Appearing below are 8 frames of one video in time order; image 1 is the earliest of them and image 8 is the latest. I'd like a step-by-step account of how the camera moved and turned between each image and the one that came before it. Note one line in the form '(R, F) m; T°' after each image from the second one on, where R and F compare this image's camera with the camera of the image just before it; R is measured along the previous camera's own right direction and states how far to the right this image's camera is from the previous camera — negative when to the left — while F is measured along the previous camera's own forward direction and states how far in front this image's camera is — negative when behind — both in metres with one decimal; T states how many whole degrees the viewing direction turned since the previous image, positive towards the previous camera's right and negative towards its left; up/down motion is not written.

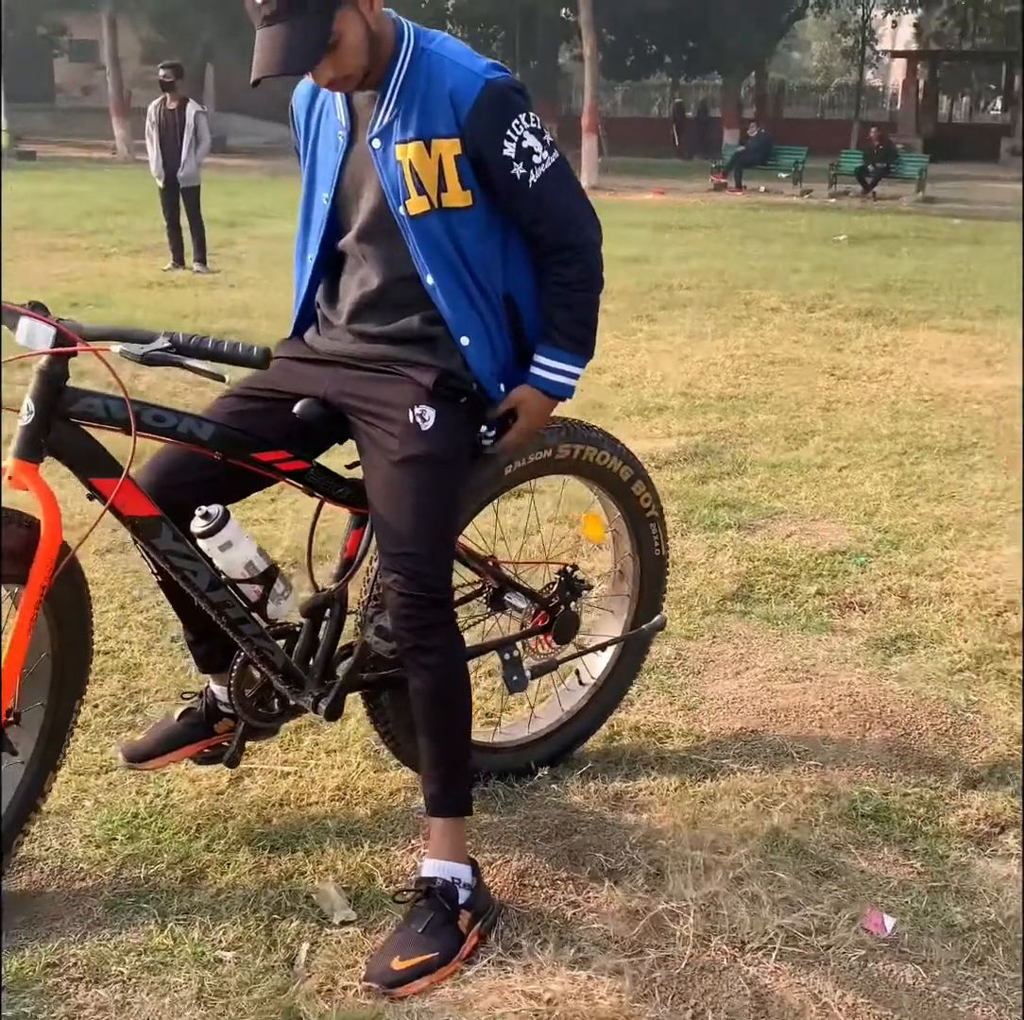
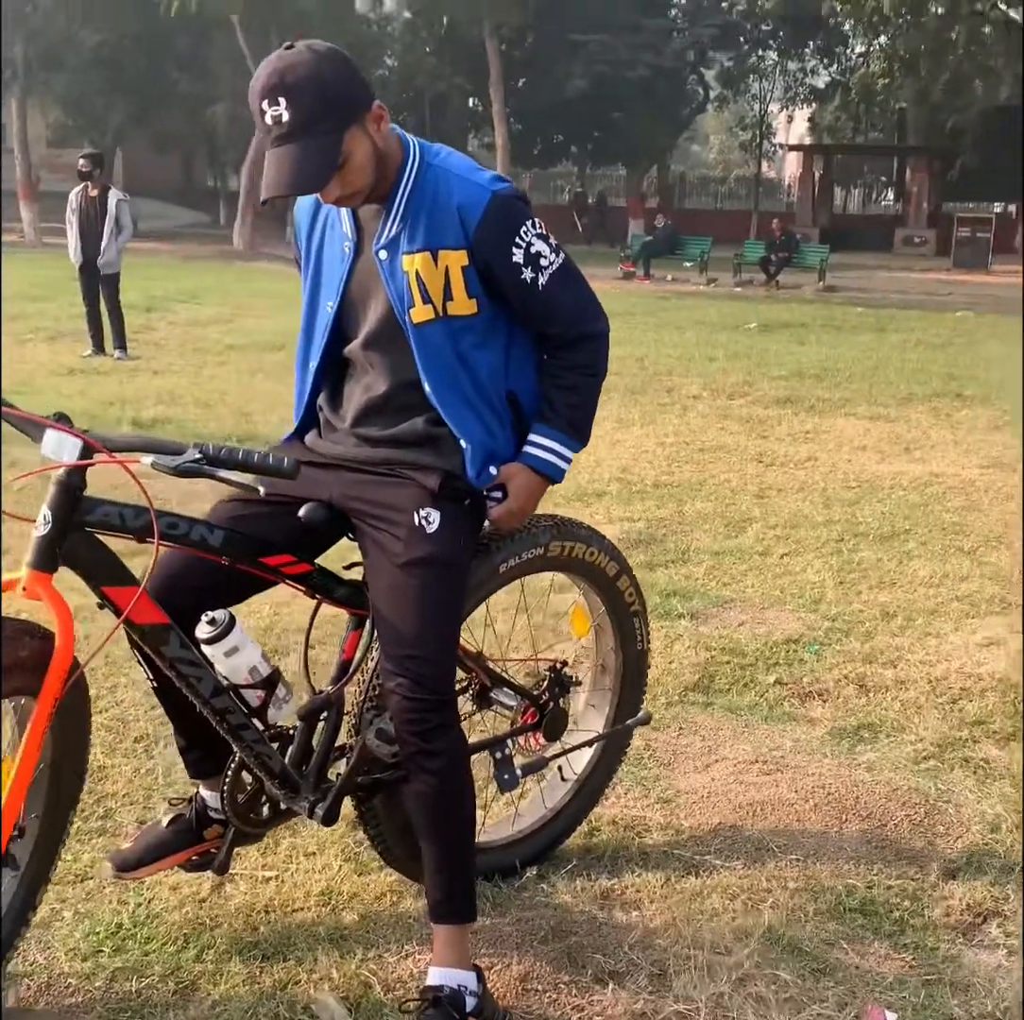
(-0.1, 0.0) m; +4°
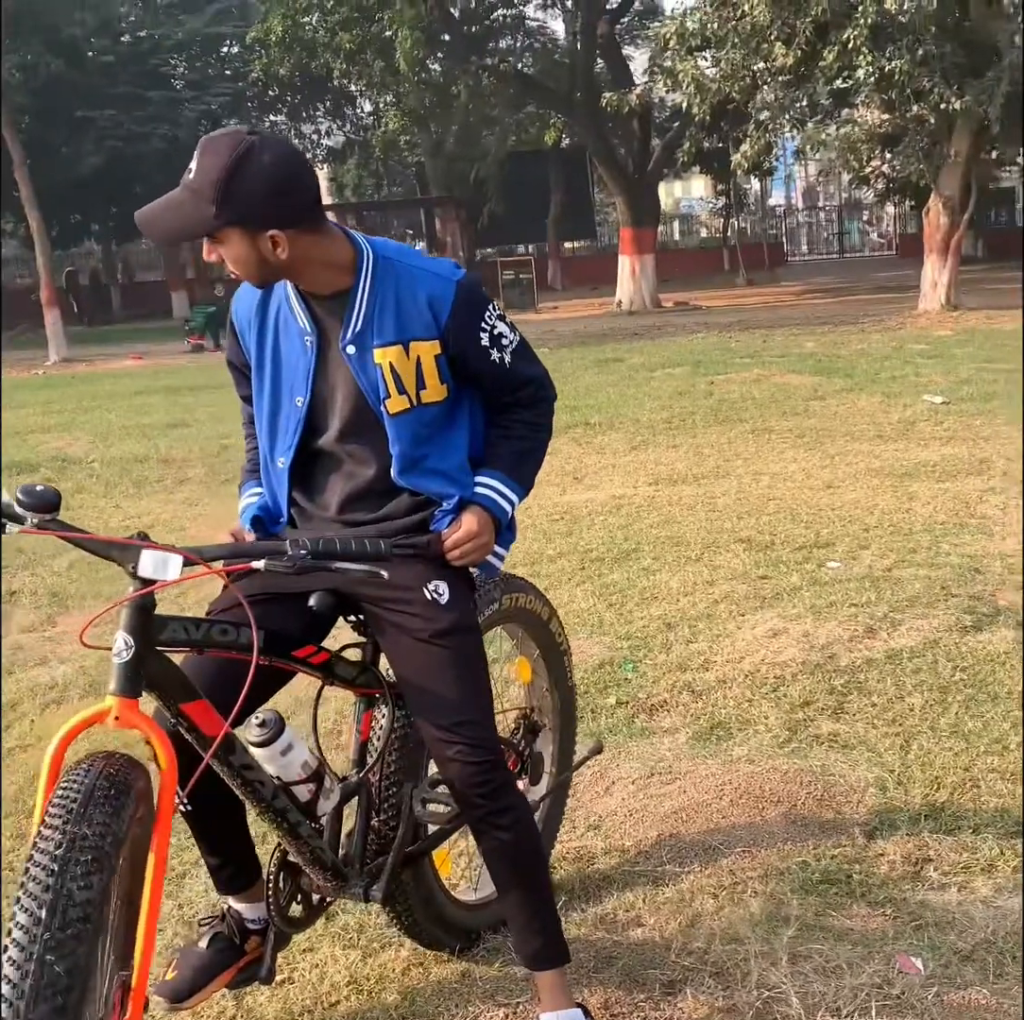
(-0.6, 0.0) m; +17°
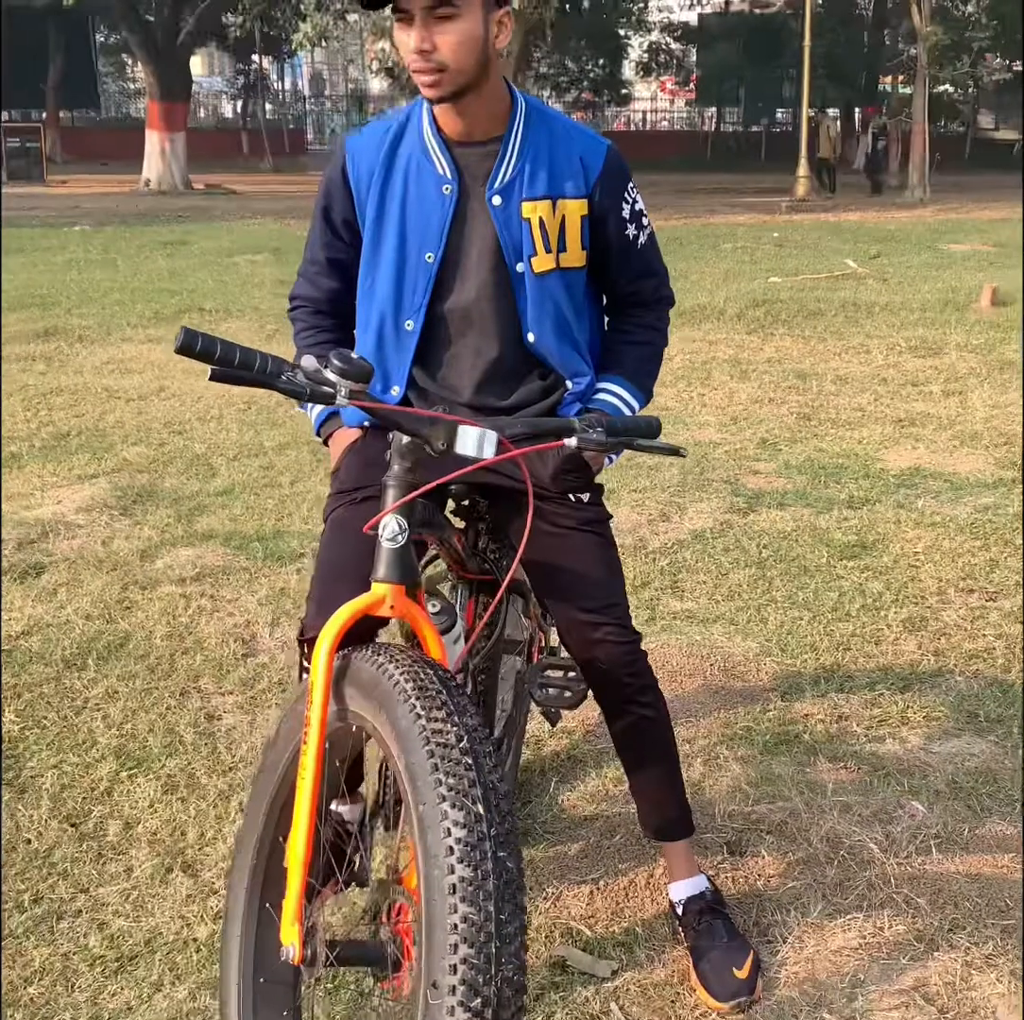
(-0.8, +0.2) m; +20°
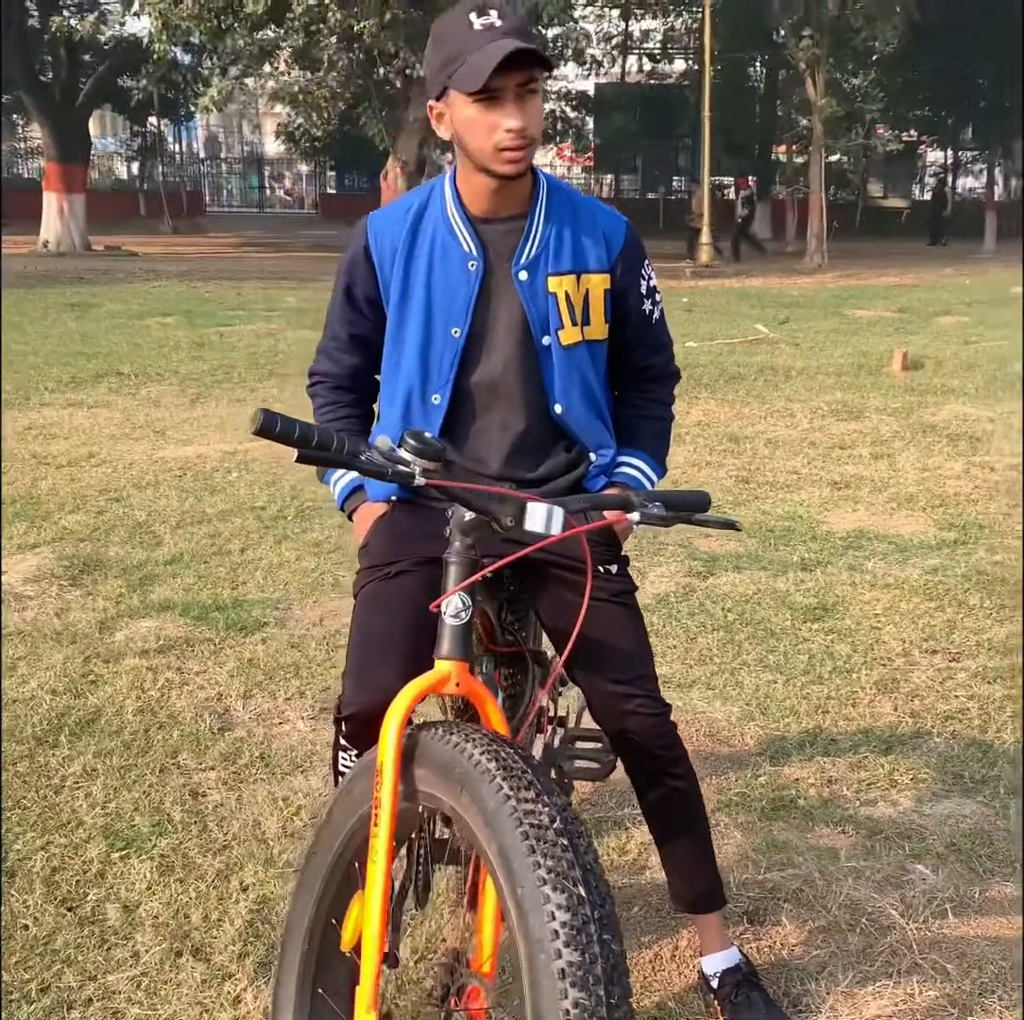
(-0.2, 0.0) m; +4°
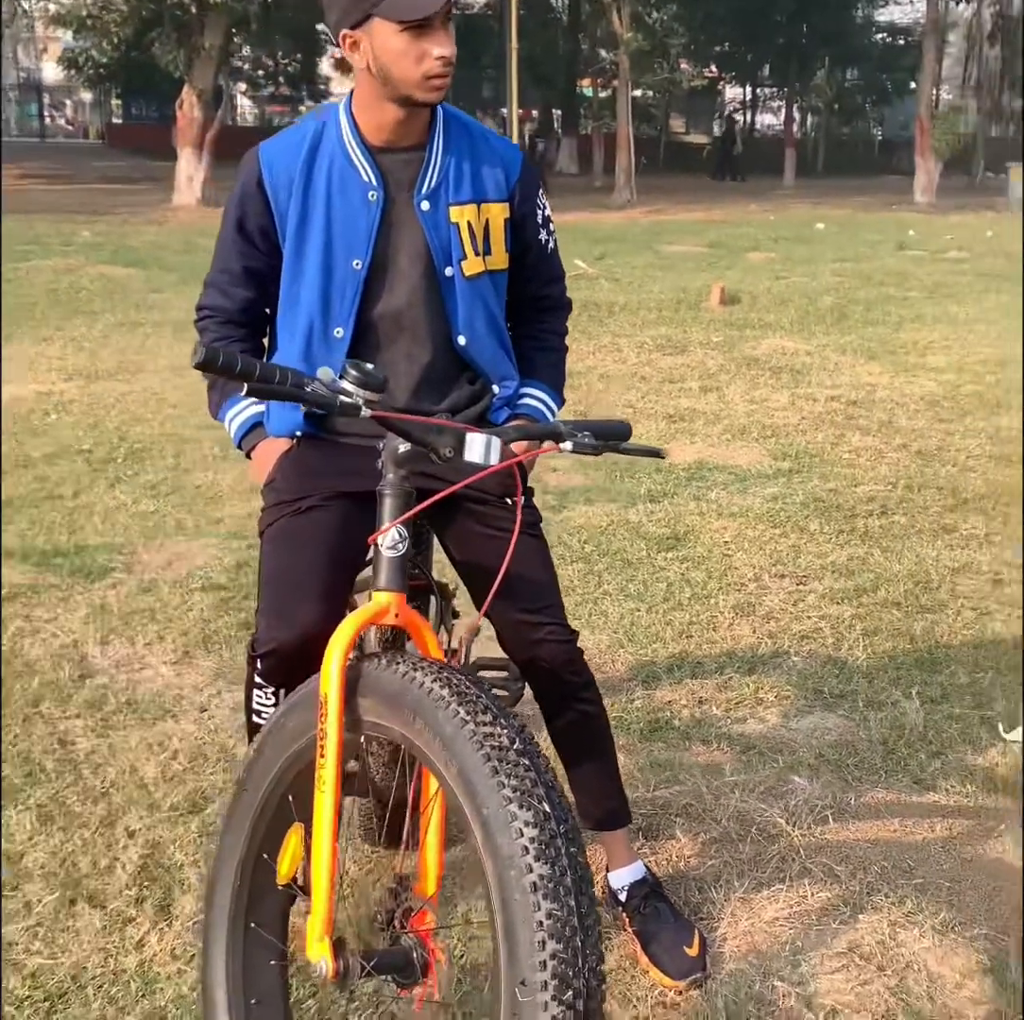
(-0.1, 0.0) m; +8°
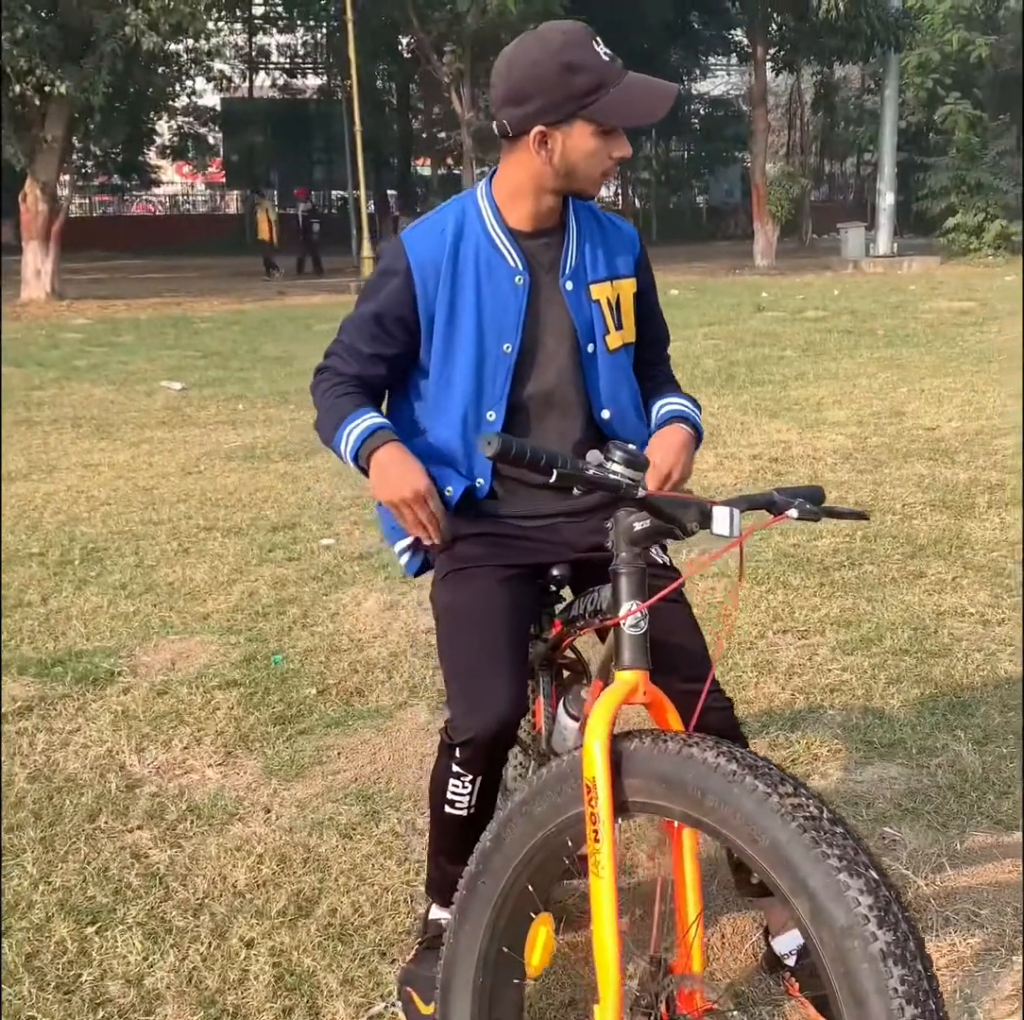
(-0.4, 0.0) m; +6°
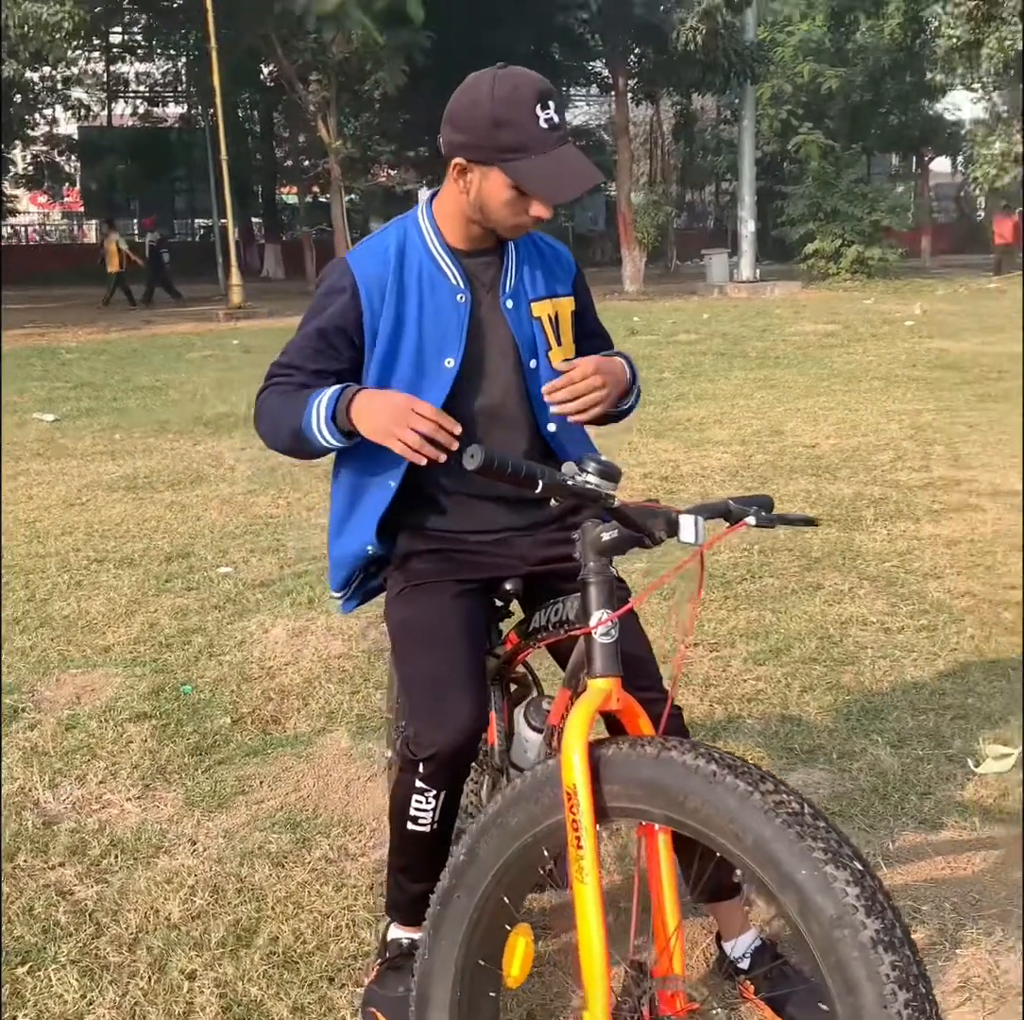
(-0.1, 0.0) m; +5°
